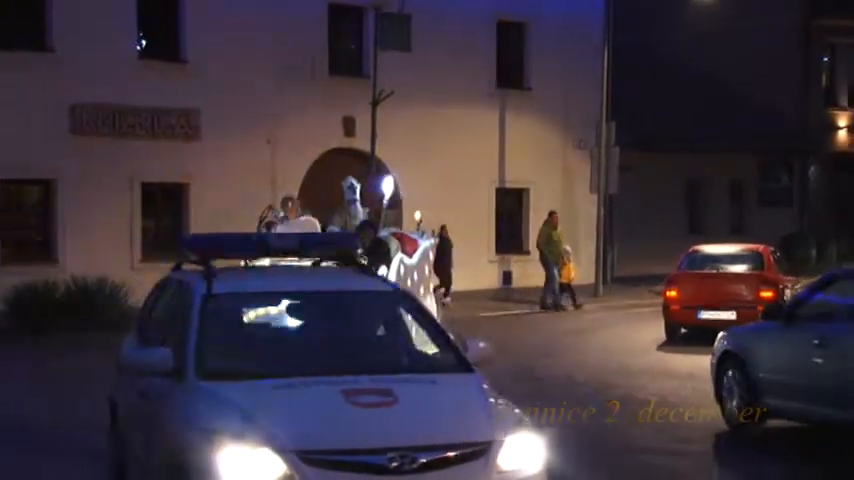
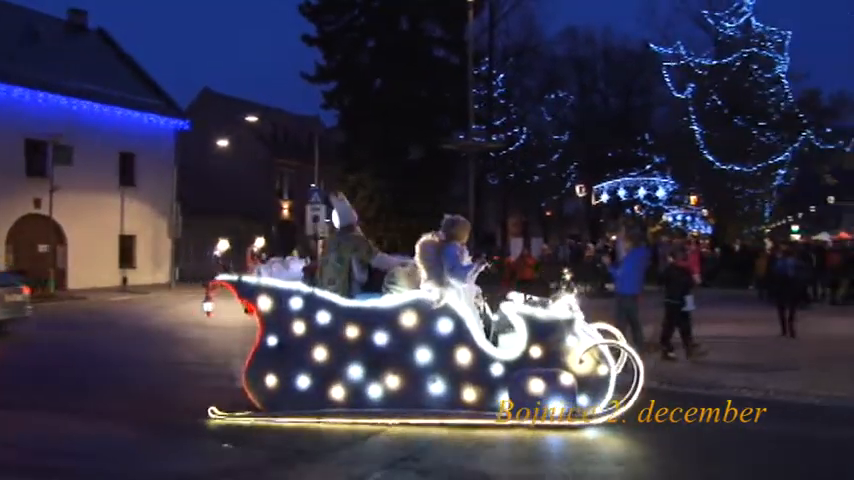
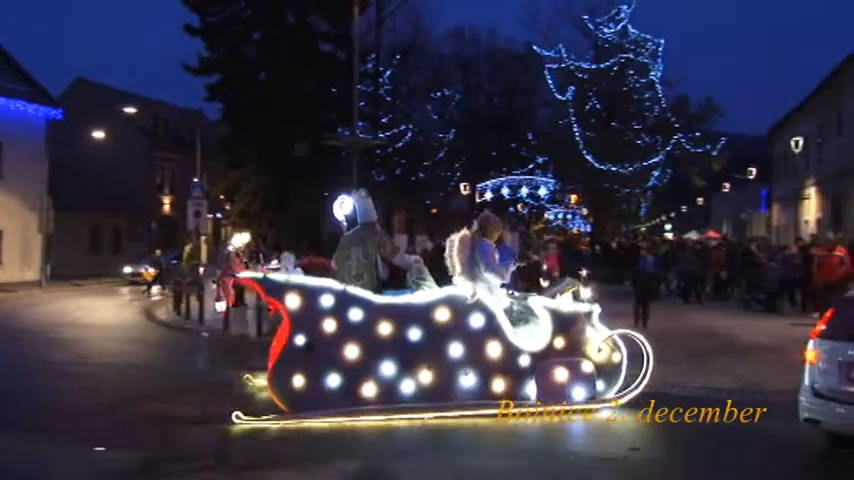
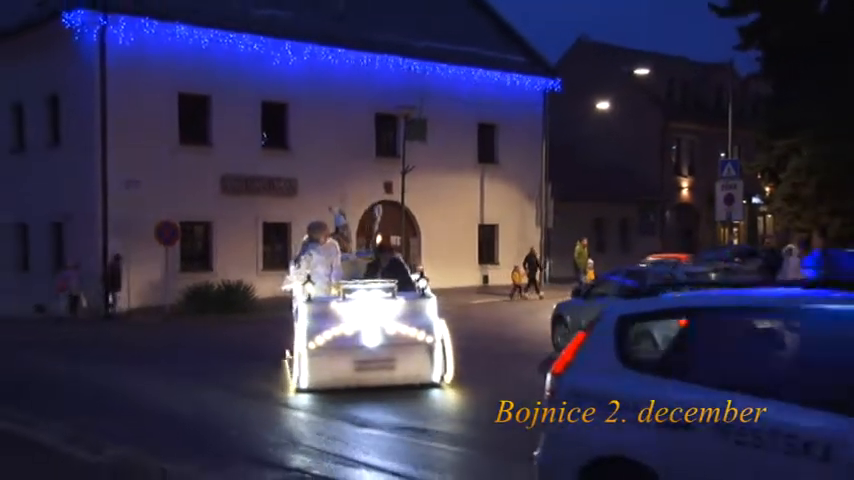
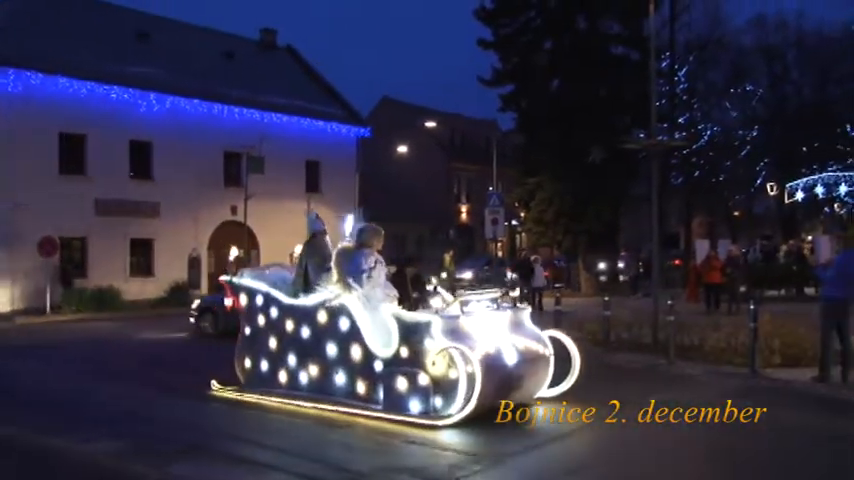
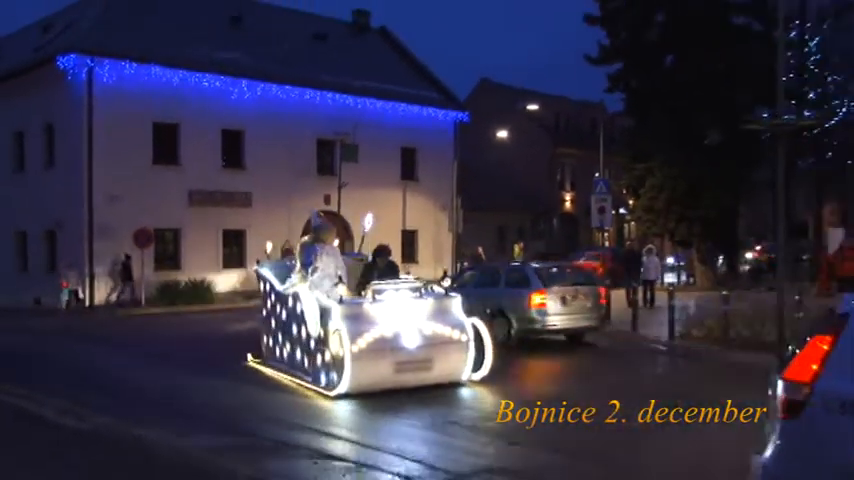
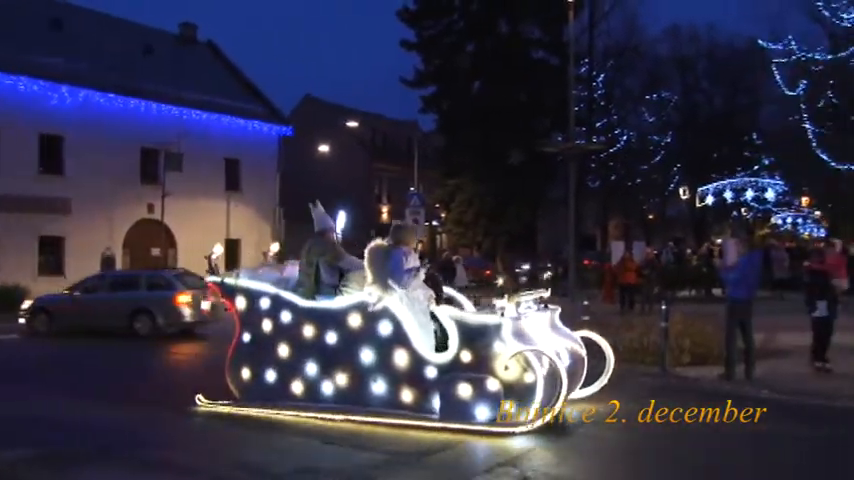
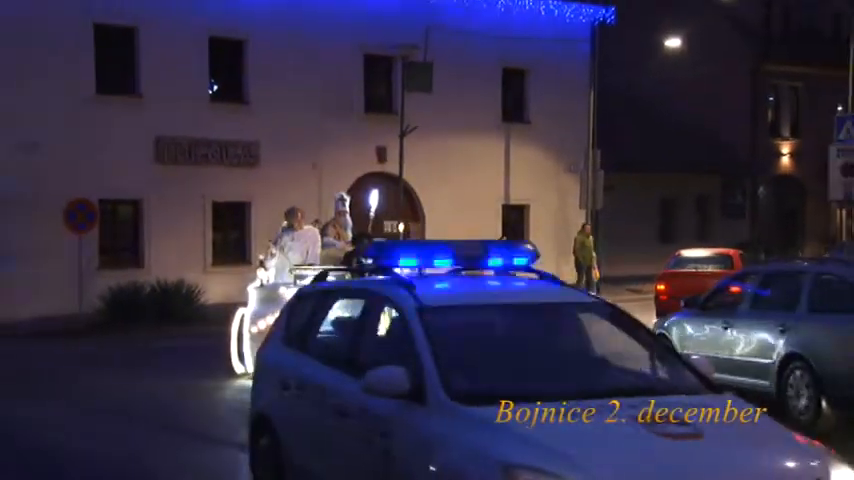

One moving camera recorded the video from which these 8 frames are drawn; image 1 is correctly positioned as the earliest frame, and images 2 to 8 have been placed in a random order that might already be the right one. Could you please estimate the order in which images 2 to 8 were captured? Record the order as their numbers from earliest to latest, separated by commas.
8, 4, 6, 5, 7, 2, 3
